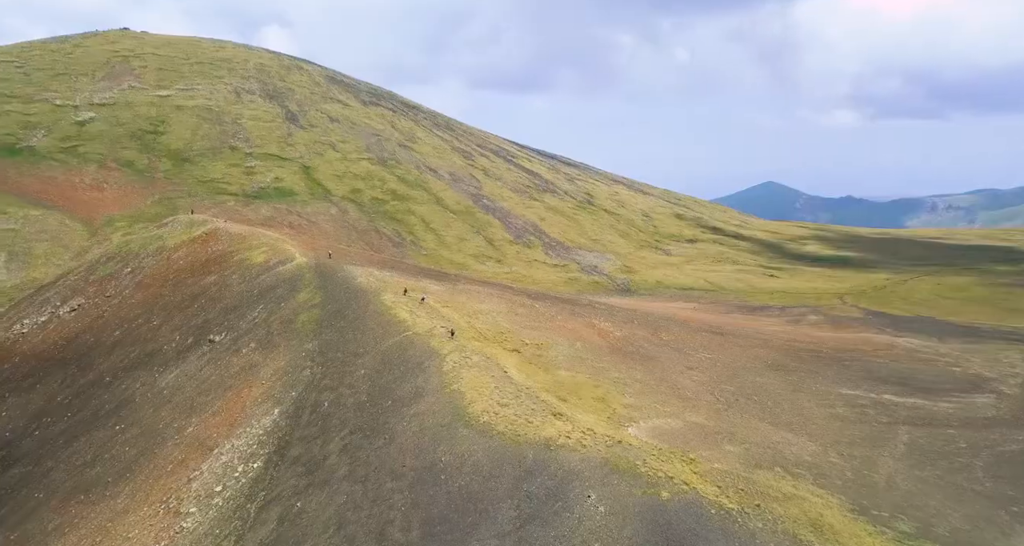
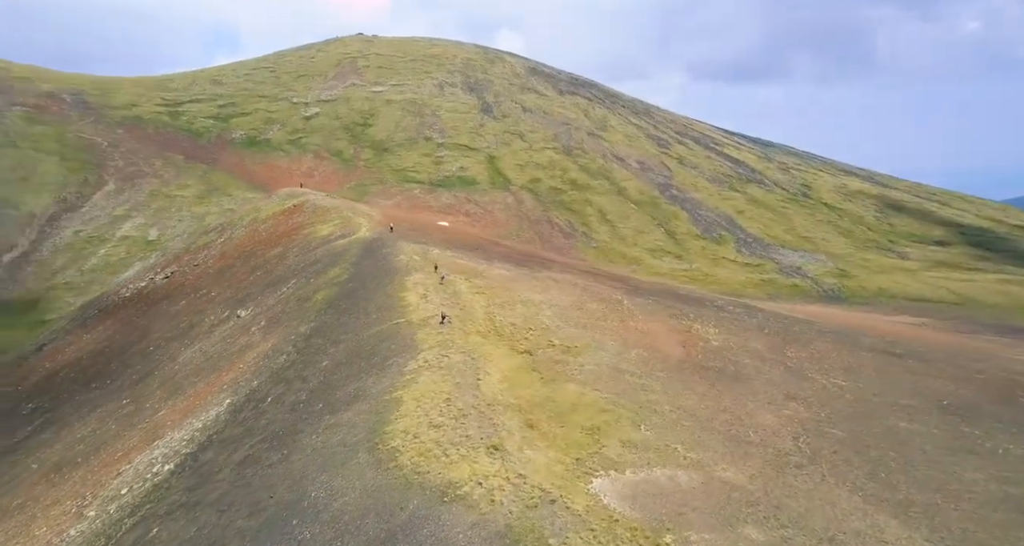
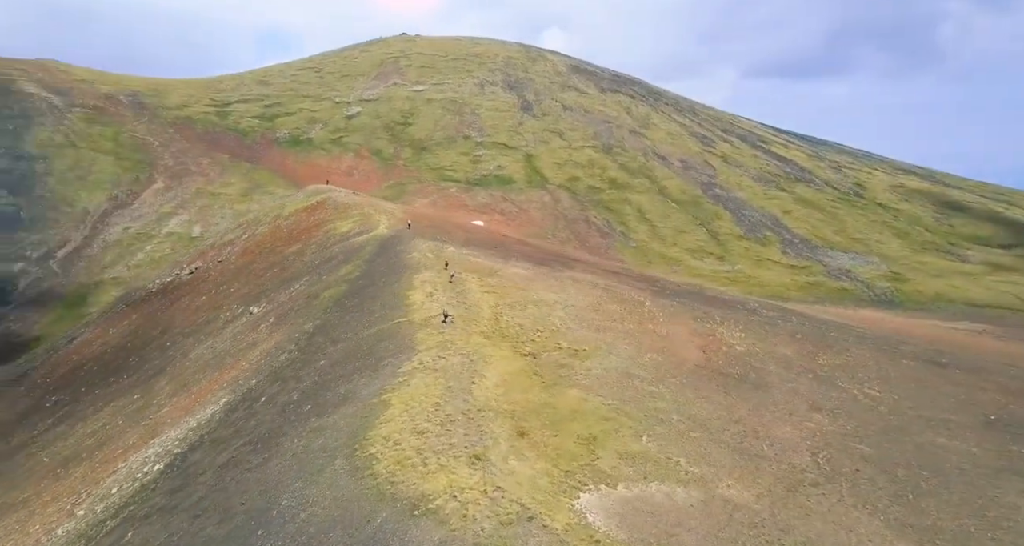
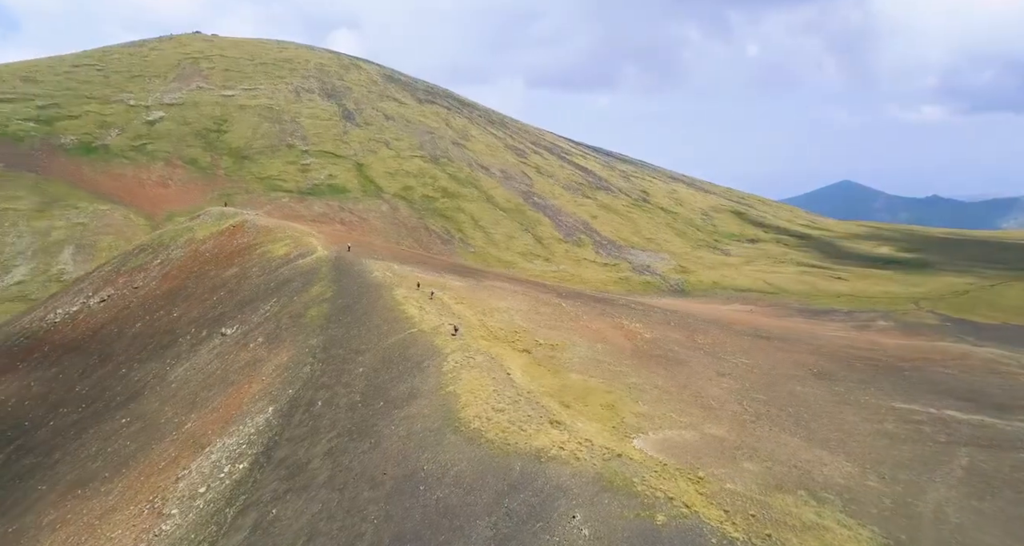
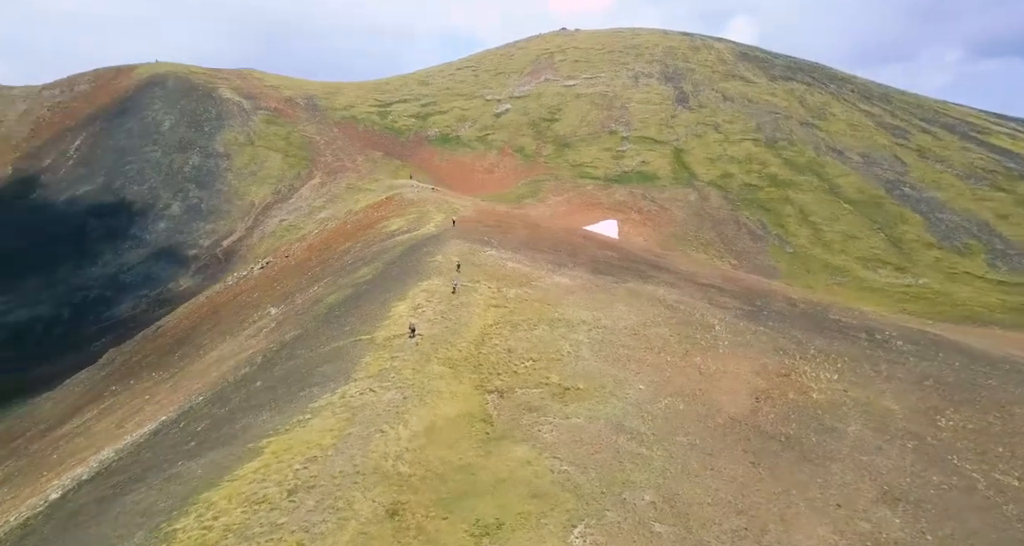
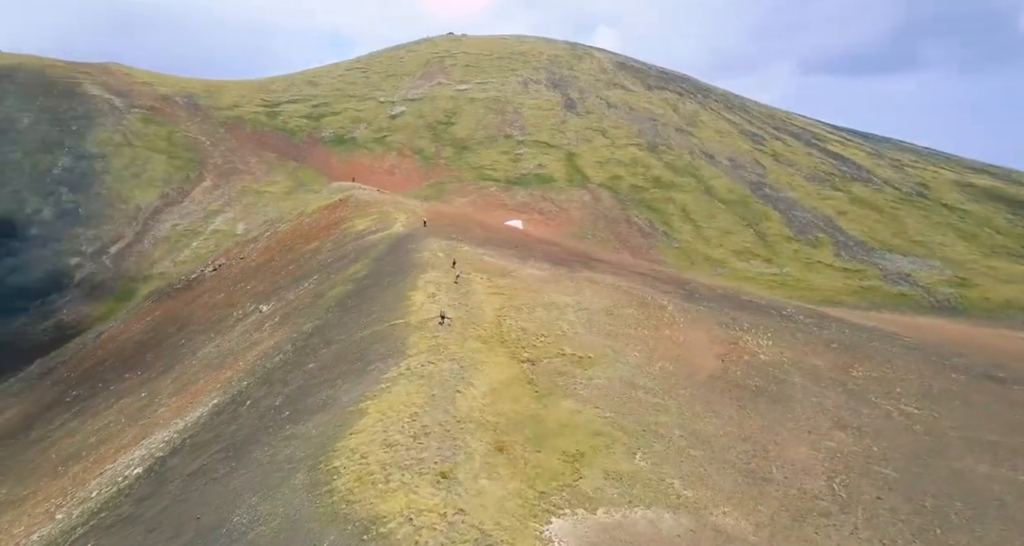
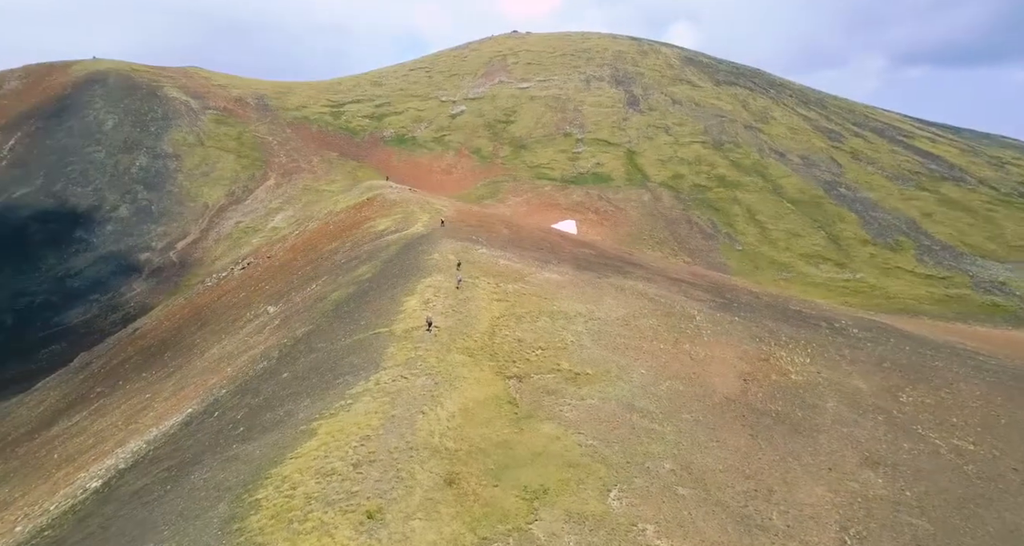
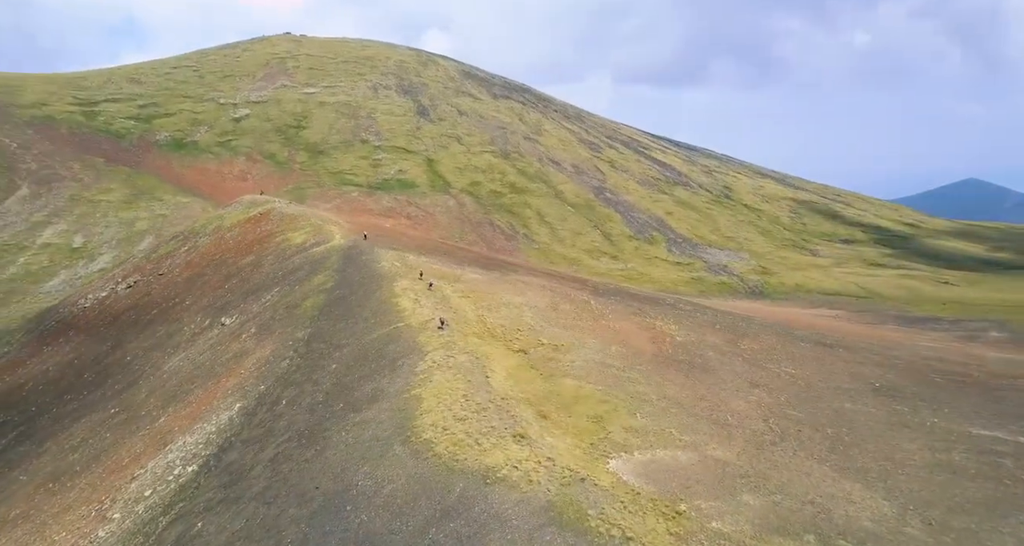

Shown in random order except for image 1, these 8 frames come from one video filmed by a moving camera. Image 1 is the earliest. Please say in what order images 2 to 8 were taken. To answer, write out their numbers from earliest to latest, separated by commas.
4, 8, 2, 3, 6, 7, 5
